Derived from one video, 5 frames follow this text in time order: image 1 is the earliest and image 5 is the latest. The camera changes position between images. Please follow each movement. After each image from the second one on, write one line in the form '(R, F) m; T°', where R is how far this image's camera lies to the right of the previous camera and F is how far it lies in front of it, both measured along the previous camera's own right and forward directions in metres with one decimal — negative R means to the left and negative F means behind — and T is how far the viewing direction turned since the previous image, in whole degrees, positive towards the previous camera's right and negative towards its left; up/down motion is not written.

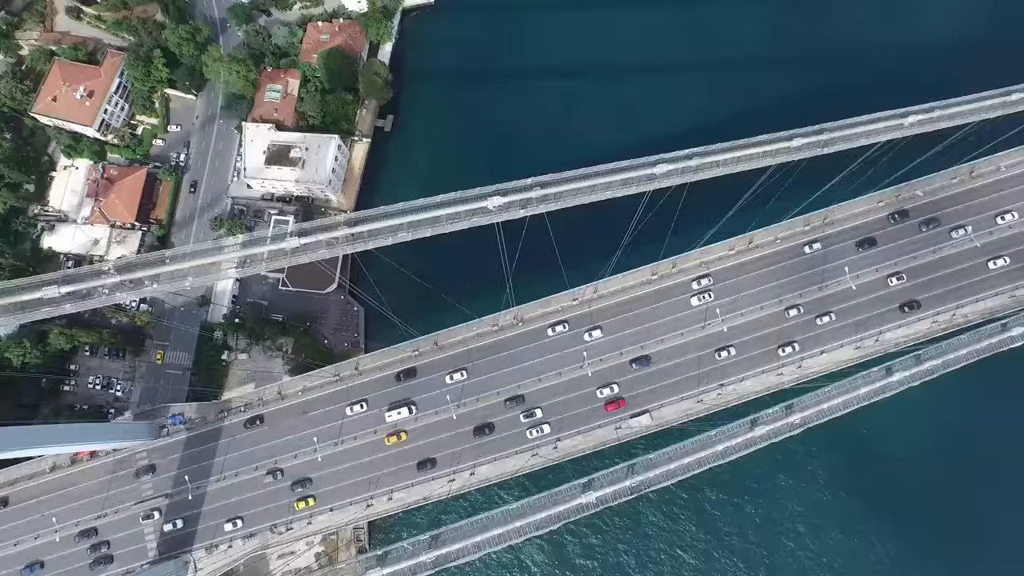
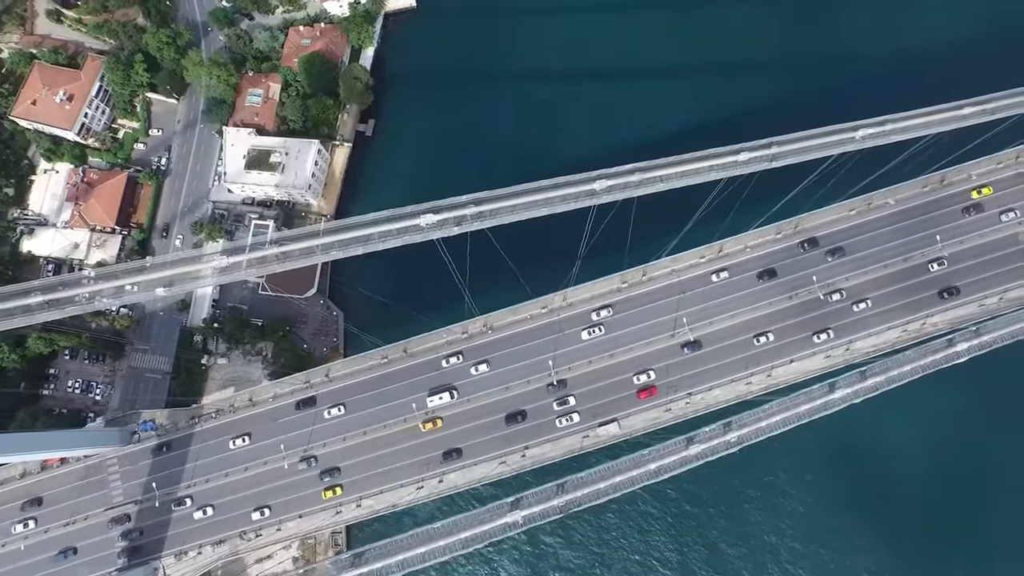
(+3.1, -0.1) m; 0°
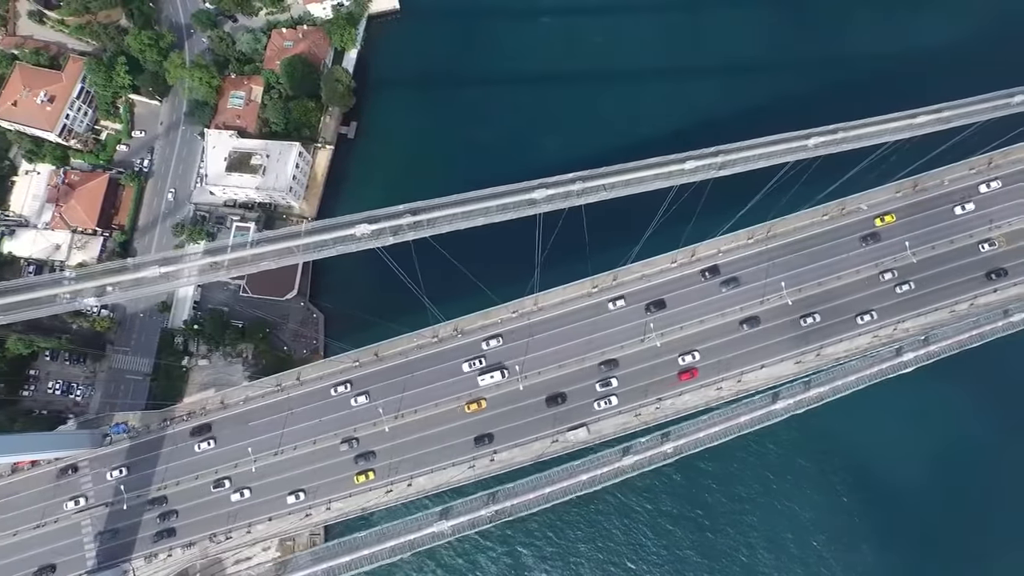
(+3.1, -0.1) m; 0°
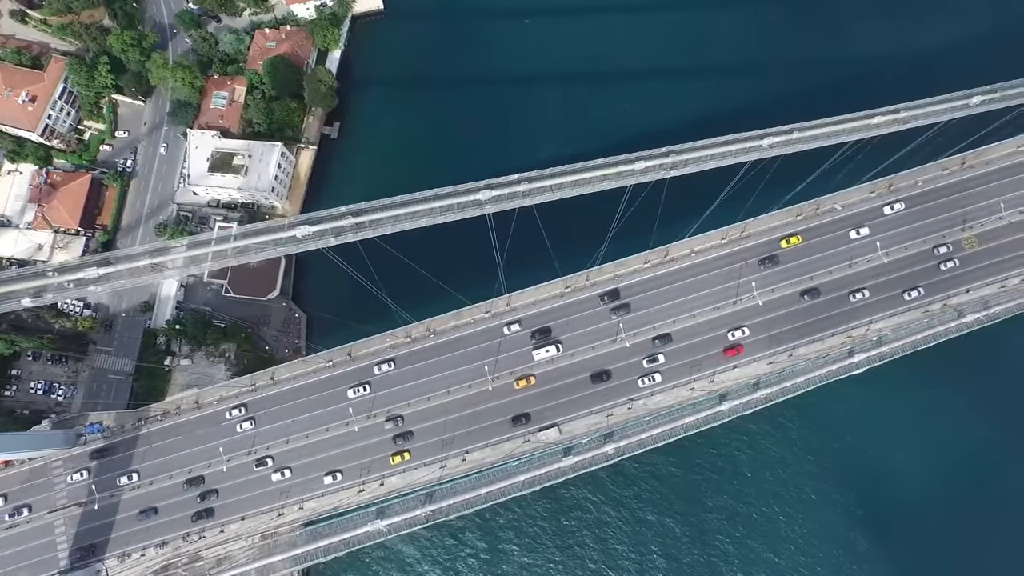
(+2.9, -0.1) m; 0°
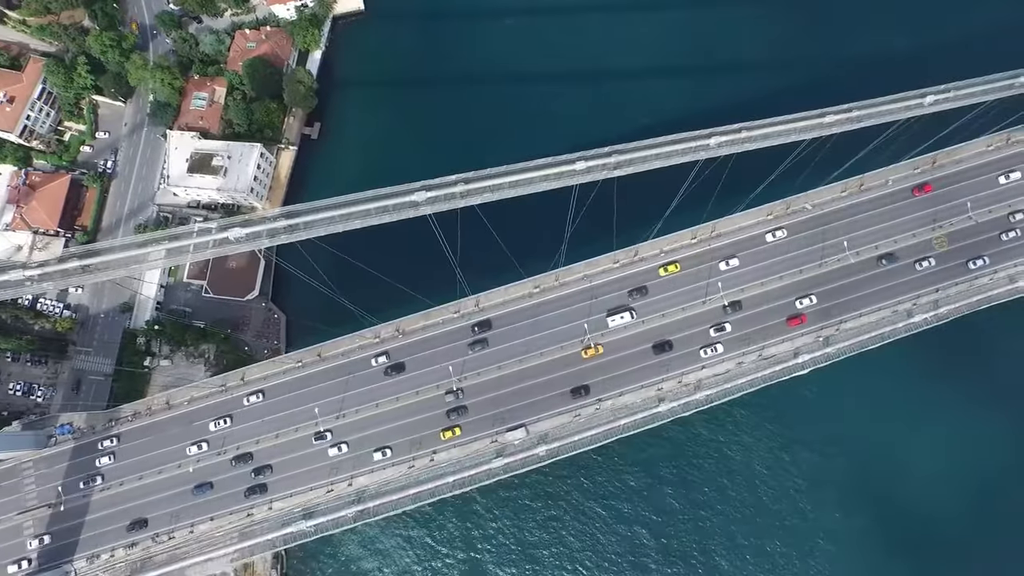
(+3.3, 0.0) m; 0°
